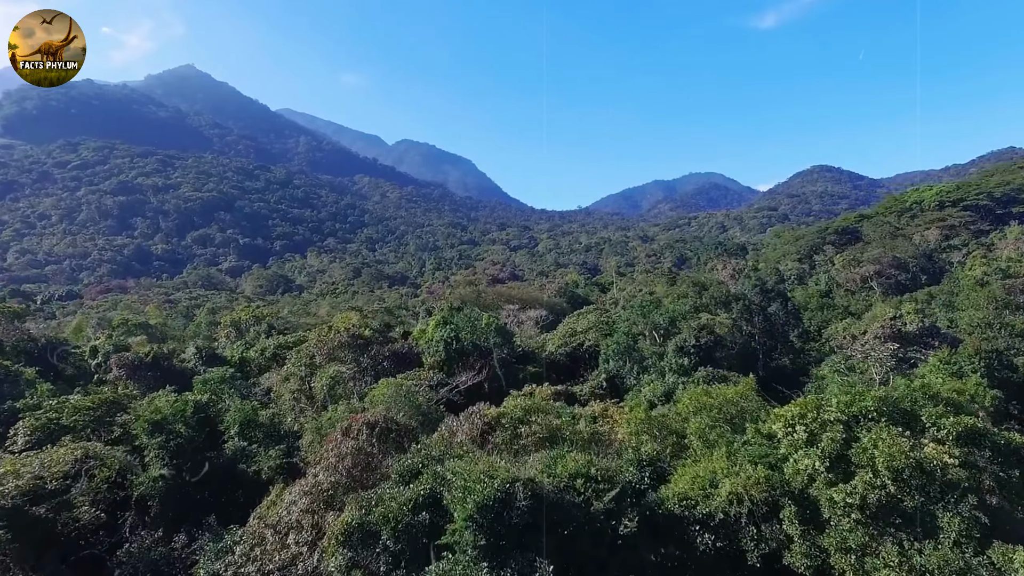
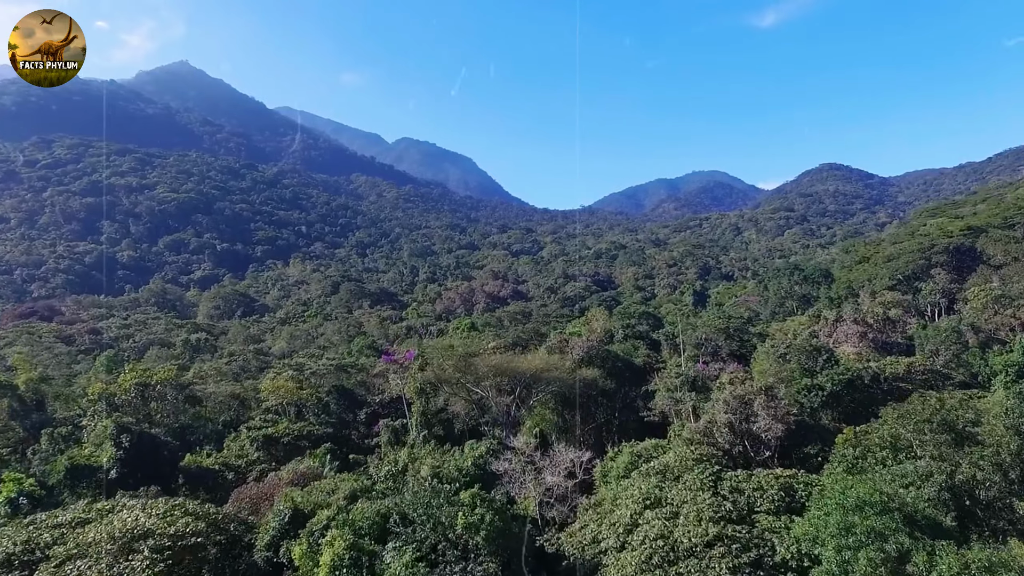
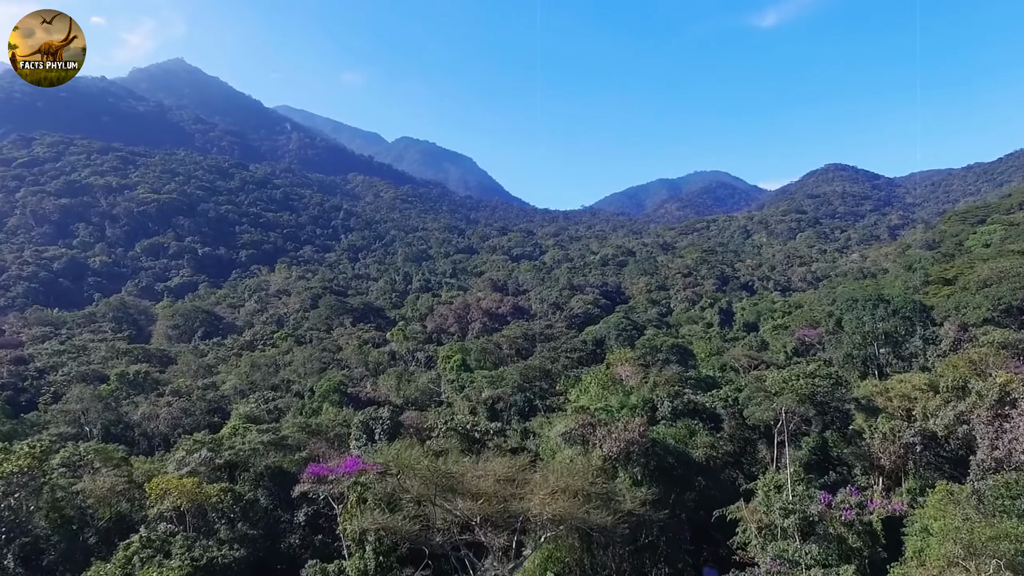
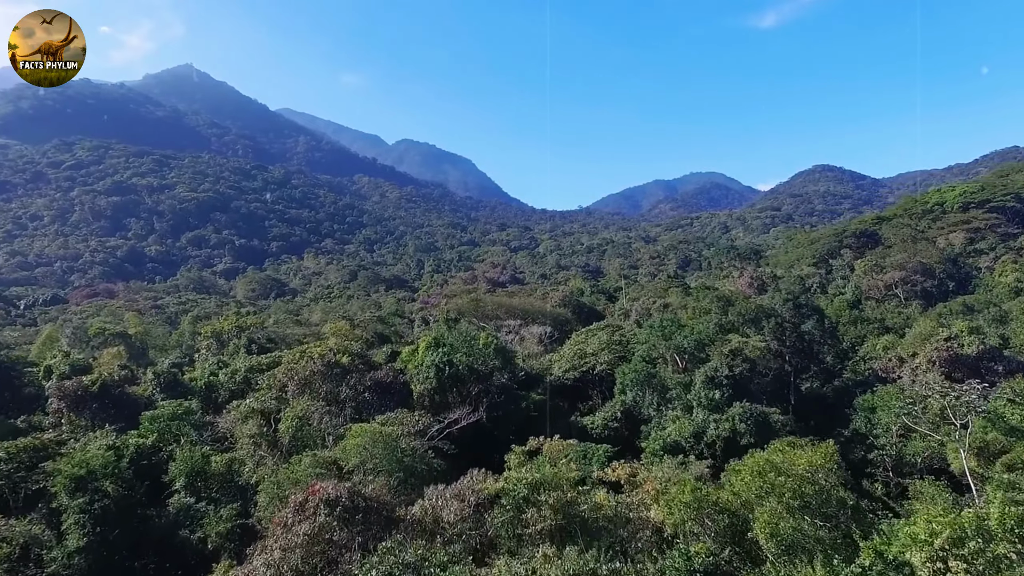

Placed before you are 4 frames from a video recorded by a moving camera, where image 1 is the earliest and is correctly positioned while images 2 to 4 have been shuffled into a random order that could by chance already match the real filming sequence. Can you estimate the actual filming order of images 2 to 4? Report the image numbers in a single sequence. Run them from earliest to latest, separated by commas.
4, 2, 3
